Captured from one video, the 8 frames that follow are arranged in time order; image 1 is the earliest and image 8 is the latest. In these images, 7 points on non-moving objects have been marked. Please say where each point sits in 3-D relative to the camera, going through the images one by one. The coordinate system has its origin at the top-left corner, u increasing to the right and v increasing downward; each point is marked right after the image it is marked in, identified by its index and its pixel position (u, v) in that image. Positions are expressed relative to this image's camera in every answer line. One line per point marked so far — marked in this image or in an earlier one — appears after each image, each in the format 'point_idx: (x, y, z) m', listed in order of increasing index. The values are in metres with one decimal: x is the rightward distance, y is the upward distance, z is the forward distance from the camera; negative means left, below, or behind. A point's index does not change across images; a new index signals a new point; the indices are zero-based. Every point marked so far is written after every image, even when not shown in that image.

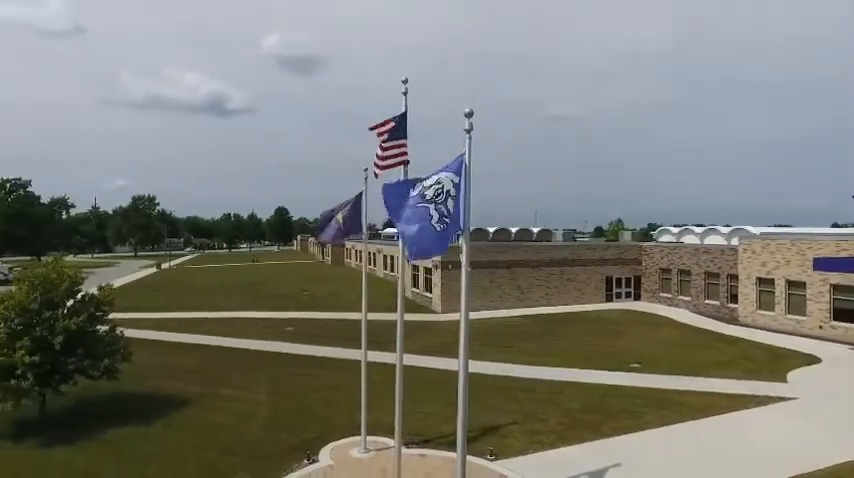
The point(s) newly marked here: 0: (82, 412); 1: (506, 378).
0: (-10.5, -5.2, +16.0) m
1: (+2.7, -4.9, +18.7) m
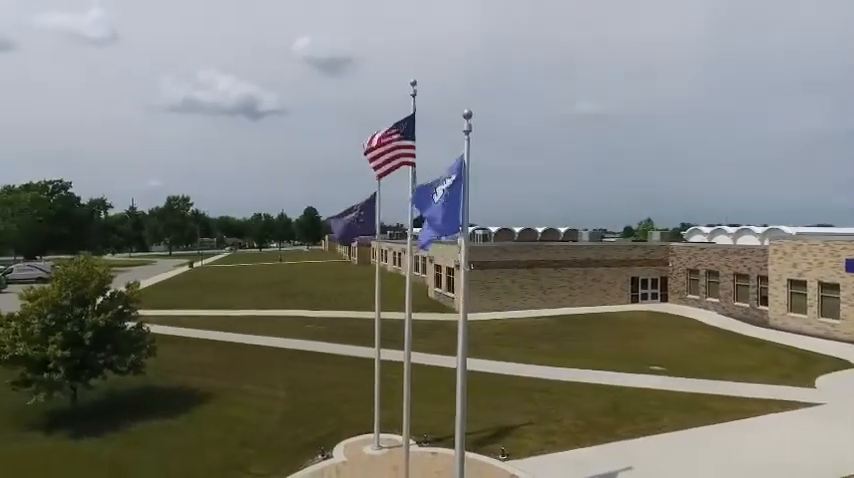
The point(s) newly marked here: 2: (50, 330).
0: (-10.0, -5.2, +16.6) m
1: (+3.4, -5.0, +18.7) m
2: (-10.9, -2.6, +15.2) m
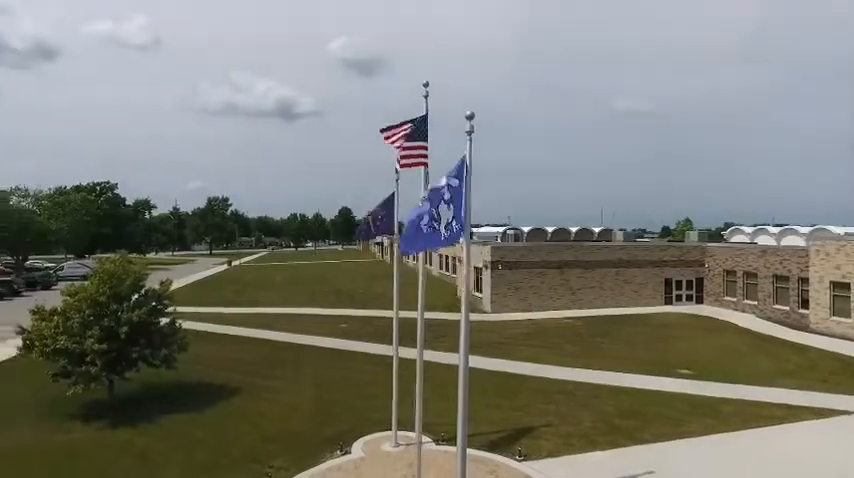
0: (-9.3, -5.2, +17.4) m
1: (+4.1, -5.0, +18.5) m
2: (-10.3, -2.6, +16.0) m
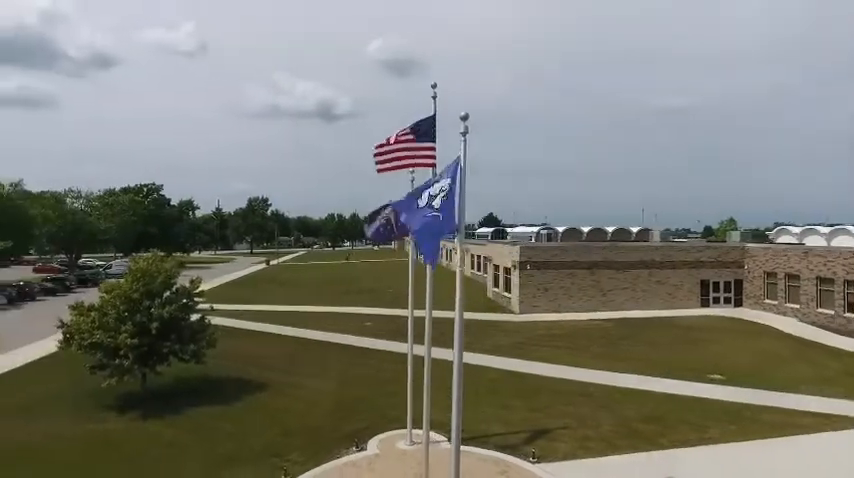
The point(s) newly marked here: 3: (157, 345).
0: (-8.6, -5.2, +18.1) m
1: (+4.9, -5.0, +18.3) m
2: (-9.7, -2.6, +16.8) m
3: (-8.7, -3.4, +17.0) m
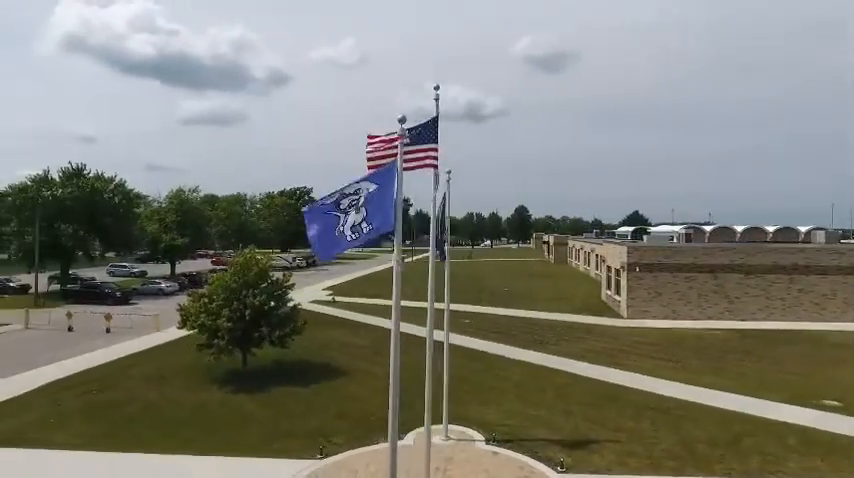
0: (-6.2, -5.1, +20.4) m
1: (+6.9, -5.0, +16.9) m
2: (-7.5, -2.5, +19.5) m
3: (-6.6, -3.3, +19.4) m
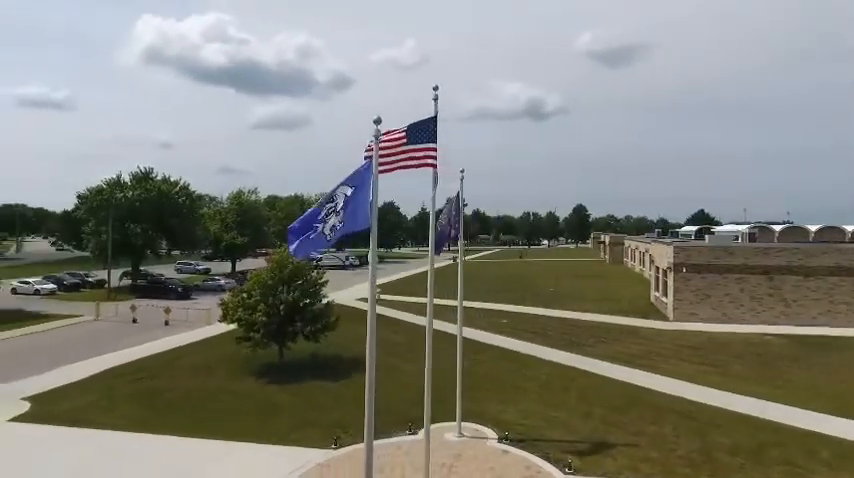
0: (-5.0, -5.0, +21.3) m
1: (+7.5, -4.9, +16.3) m
2: (-6.5, -2.4, +20.5) m
3: (-5.5, -3.3, +20.3) m
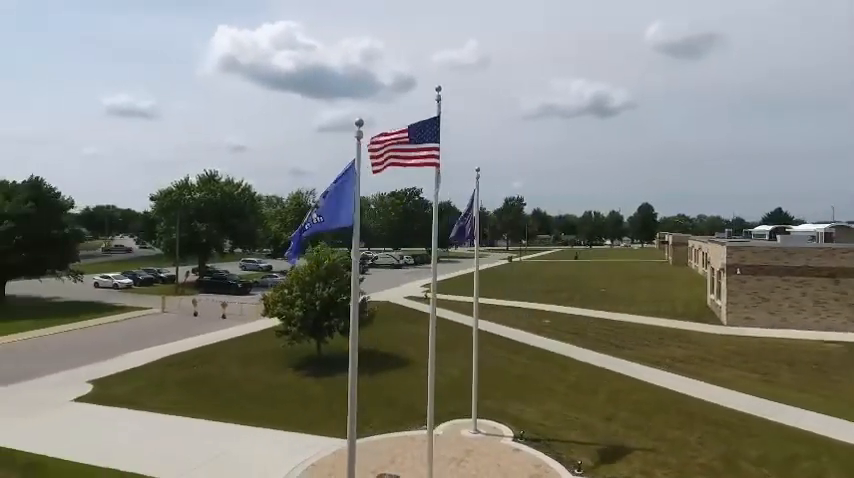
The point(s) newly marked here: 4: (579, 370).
0: (-3.7, -5.0, +22.0) m
1: (+8.1, -4.9, +15.6) m
2: (-5.2, -2.4, +21.4) m
3: (-4.3, -3.2, +21.1) m
4: (+5.7, -4.8, +19.6) m
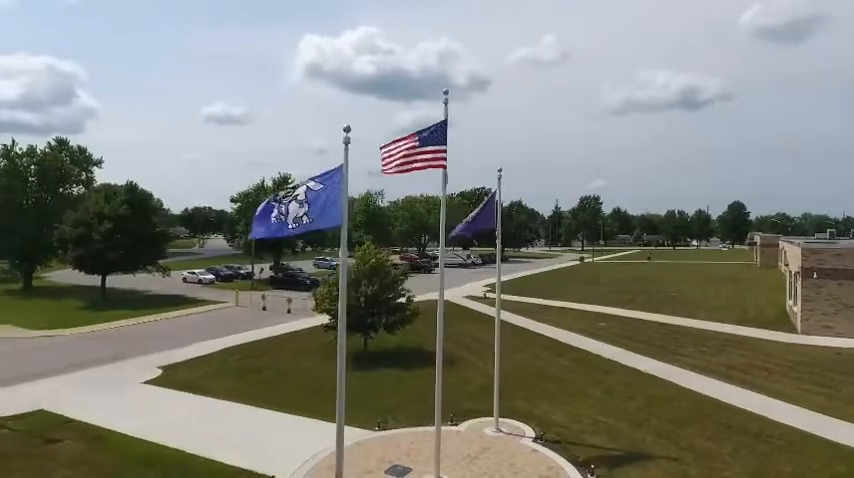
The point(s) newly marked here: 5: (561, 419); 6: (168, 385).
0: (-1.9, -4.9, +22.8) m
1: (+8.9, -4.9, +14.6) m
2: (-3.5, -2.3, +22.4) m
3: (-2.6, -3.2, +22.0) m
4: (+7.1, -4.8, +19.0) m
5: (+4.0, -5.2, +15.1) m
6: (-9.7, -5.5, +19.8) m
